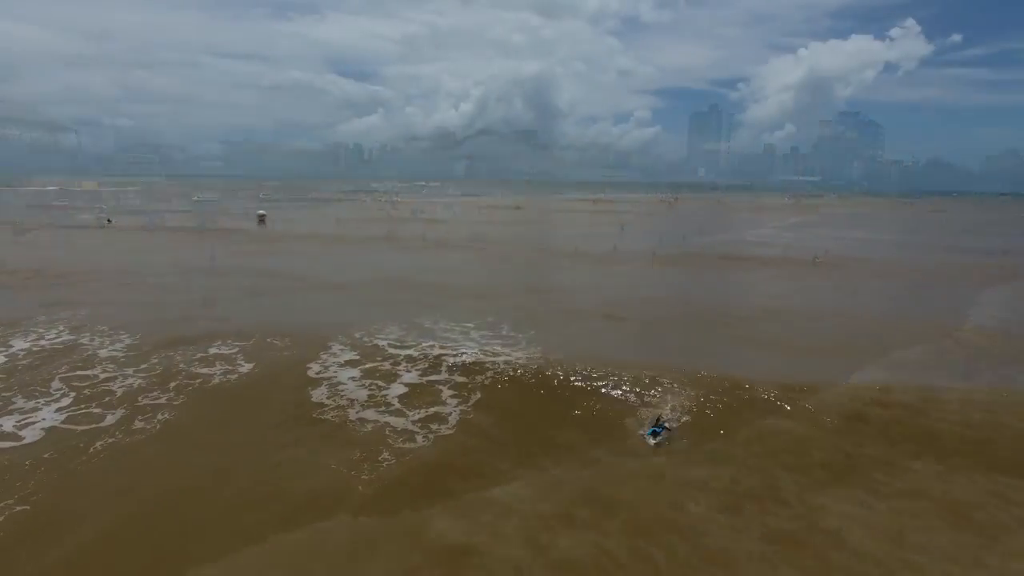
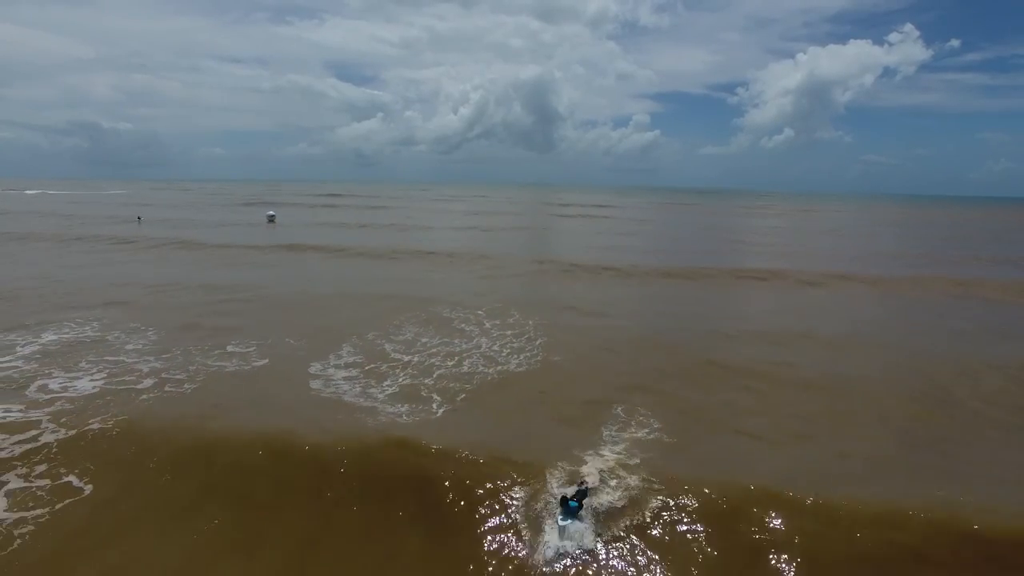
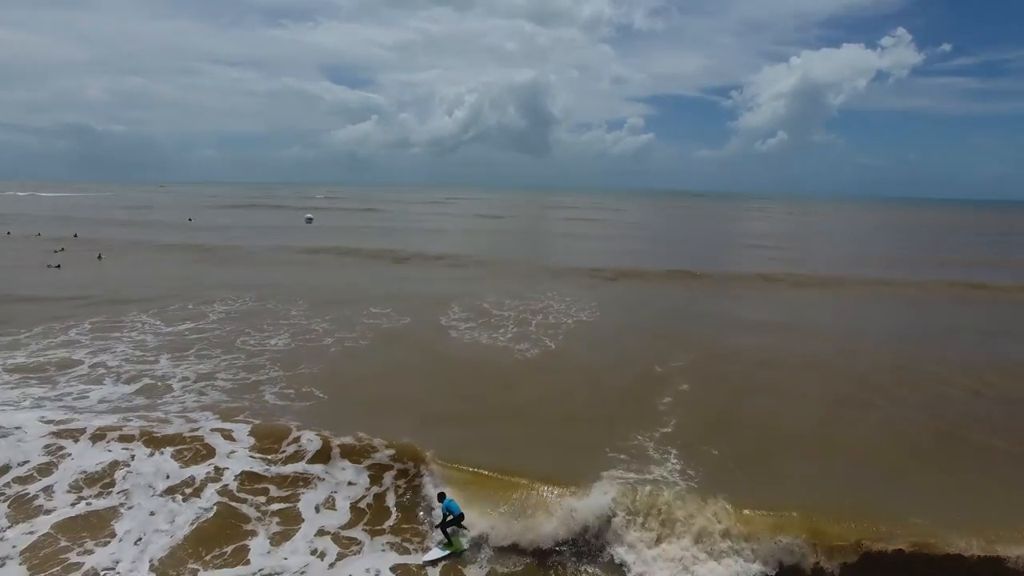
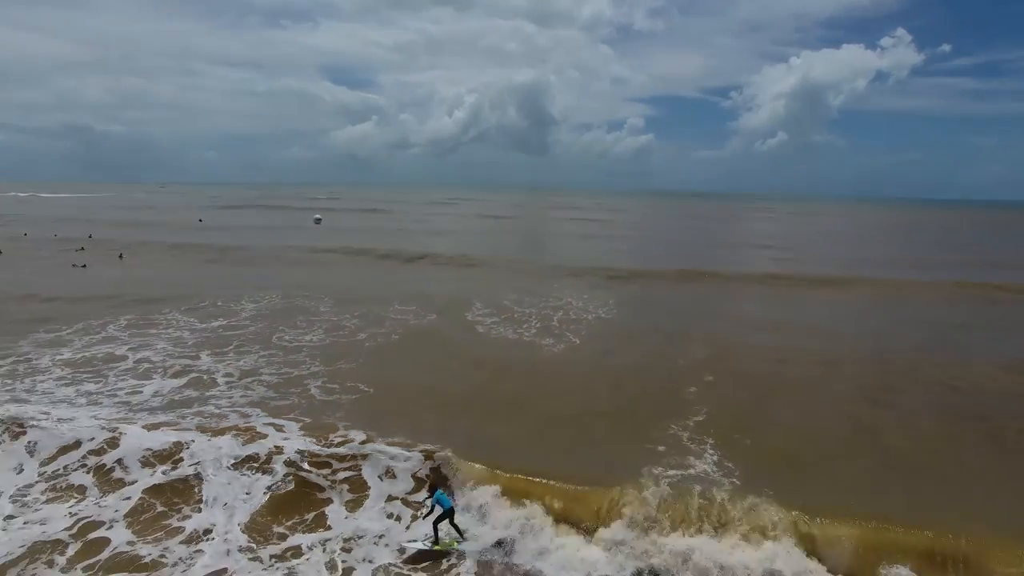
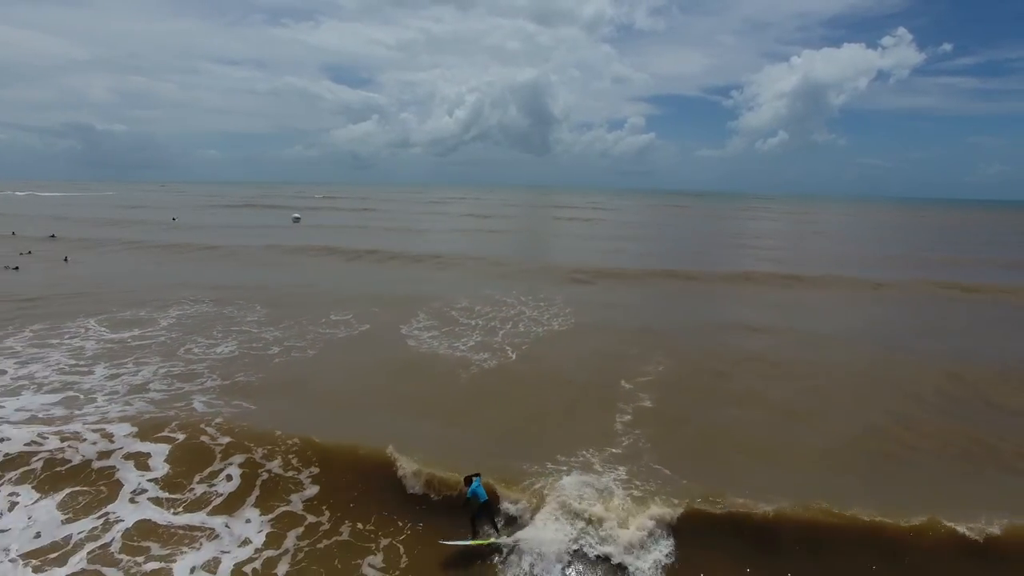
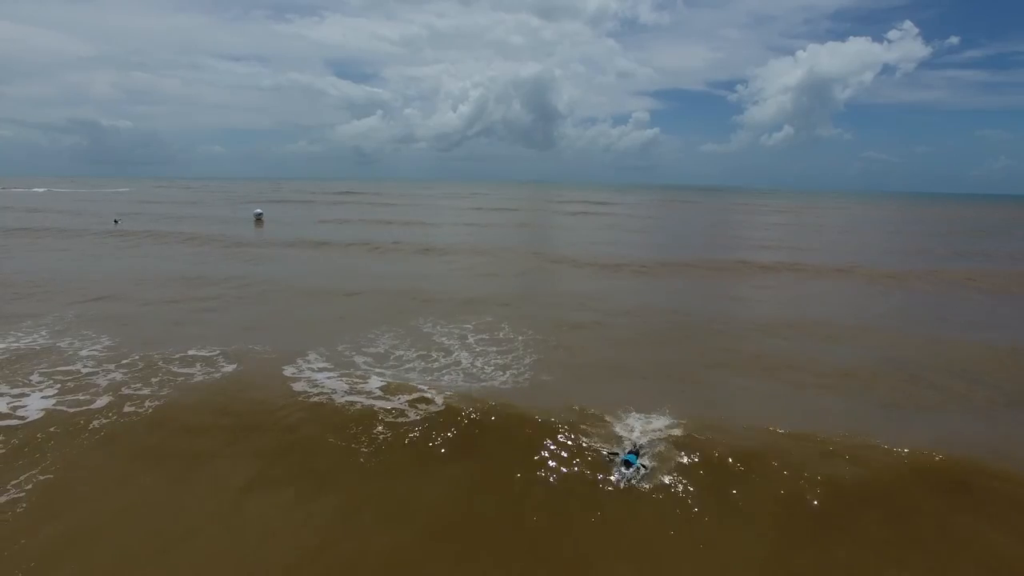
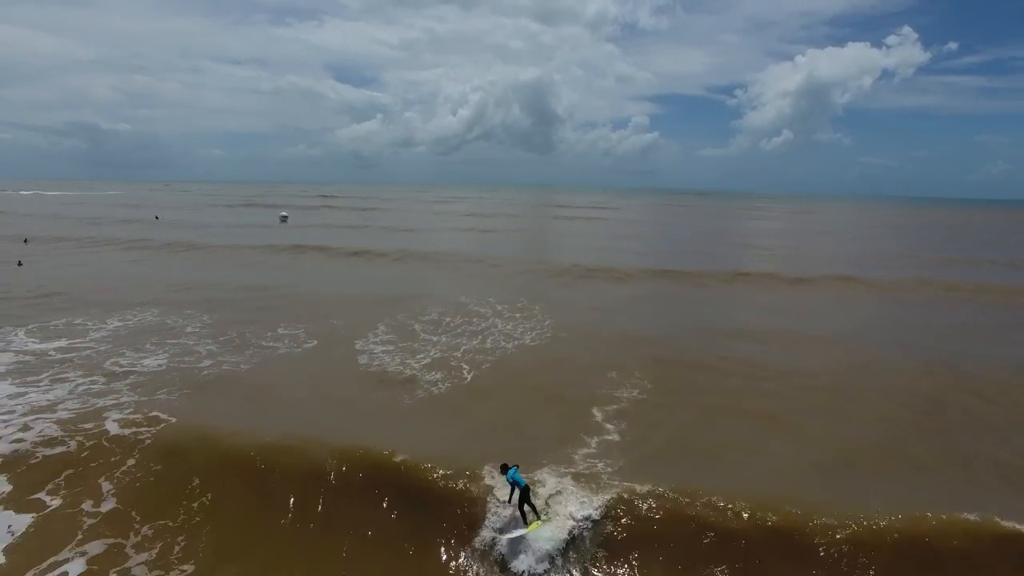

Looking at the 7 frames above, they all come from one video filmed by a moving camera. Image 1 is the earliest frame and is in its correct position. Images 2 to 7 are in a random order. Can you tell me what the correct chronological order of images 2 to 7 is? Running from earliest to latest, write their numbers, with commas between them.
6, 2, 7, 5, 3, 4
